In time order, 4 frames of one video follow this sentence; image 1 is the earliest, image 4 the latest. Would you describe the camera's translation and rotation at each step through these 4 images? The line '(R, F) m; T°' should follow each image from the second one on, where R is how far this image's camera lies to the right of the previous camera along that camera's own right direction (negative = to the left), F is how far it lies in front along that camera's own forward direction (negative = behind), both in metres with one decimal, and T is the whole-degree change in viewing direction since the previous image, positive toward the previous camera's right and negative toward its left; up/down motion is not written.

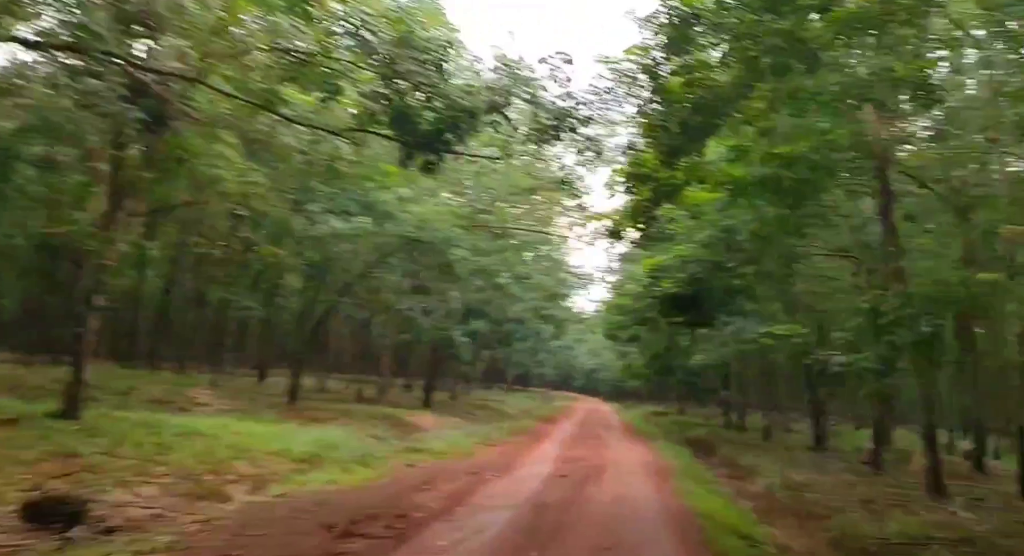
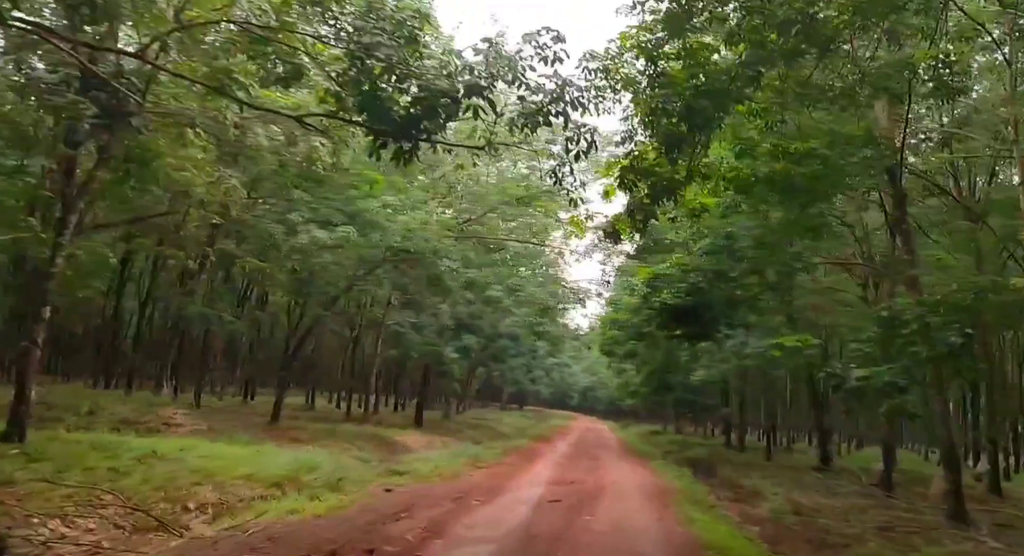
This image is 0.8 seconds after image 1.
(+0.1, +0.8) m; 0°
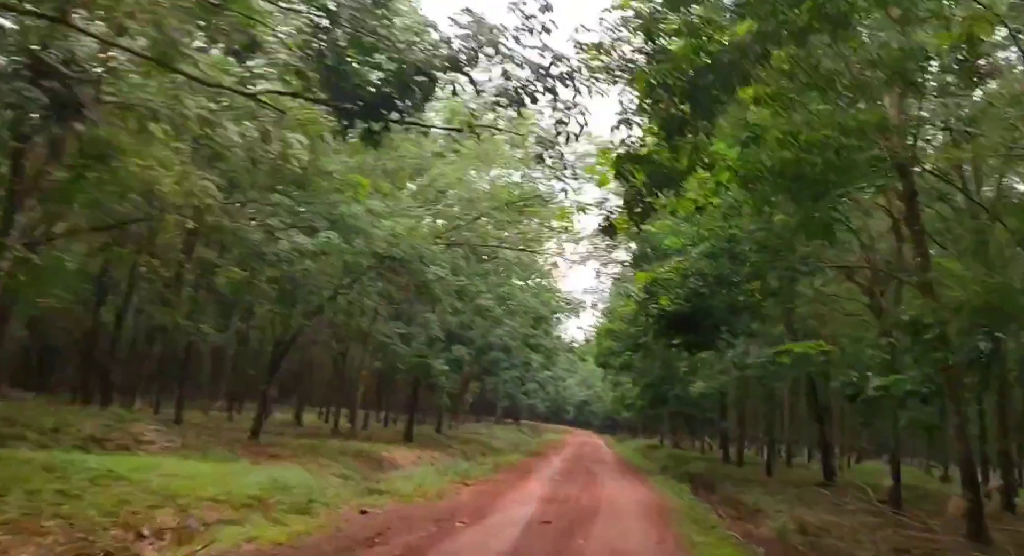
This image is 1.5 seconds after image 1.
(+0.1, +0.7) m; 0°
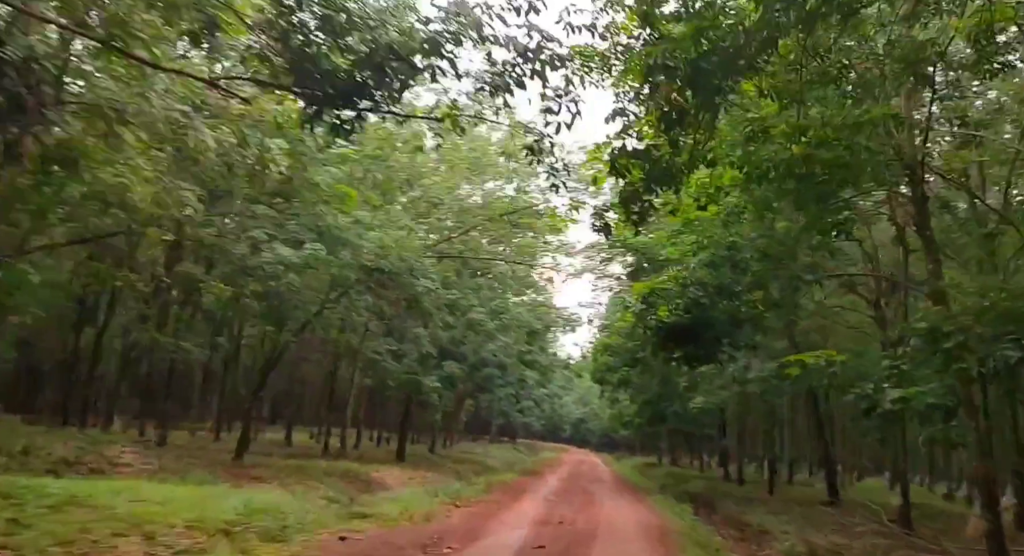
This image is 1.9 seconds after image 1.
(+0.1, +0.5) m; 0°
